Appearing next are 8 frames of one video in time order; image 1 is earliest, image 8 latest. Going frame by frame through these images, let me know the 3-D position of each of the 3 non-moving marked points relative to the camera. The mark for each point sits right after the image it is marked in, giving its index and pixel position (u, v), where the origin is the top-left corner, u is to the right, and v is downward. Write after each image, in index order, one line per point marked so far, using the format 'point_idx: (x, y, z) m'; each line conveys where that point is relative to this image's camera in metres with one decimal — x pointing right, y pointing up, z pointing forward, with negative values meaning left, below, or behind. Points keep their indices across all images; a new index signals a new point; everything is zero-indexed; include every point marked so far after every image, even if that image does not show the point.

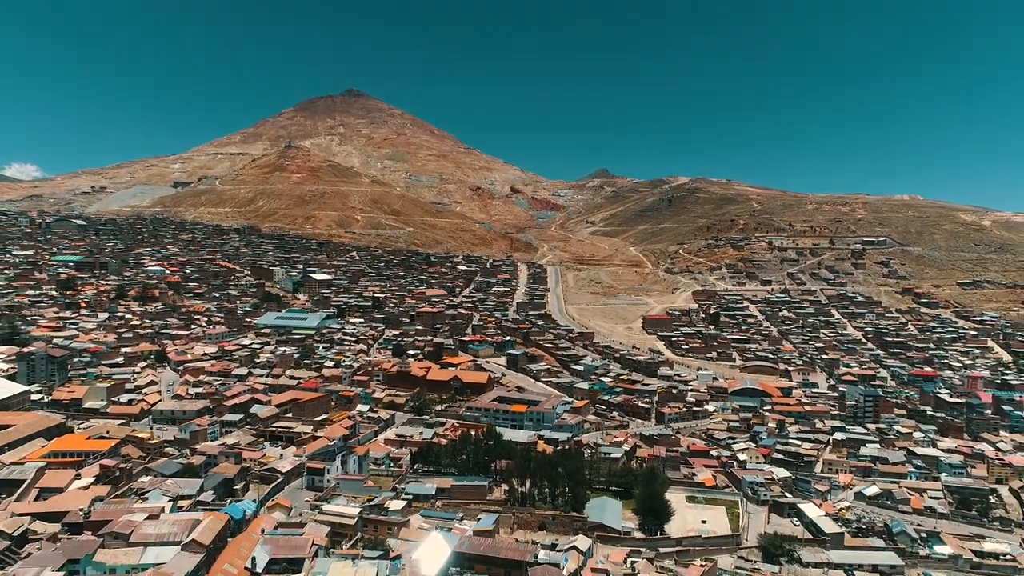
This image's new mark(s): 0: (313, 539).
0: (-5.0, -6.3, +18.9) m
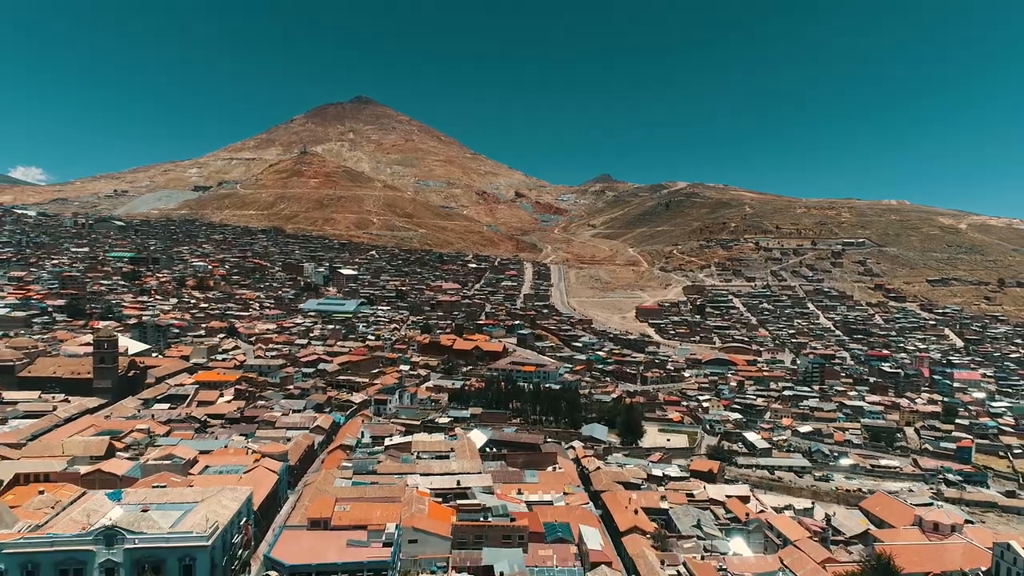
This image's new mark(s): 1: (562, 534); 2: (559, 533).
0: (-4.3, -5.2, +28.0) m
1: (+1.2, -5.7, +18.2) m
2: (+1.1, -5.7, +18.1) m
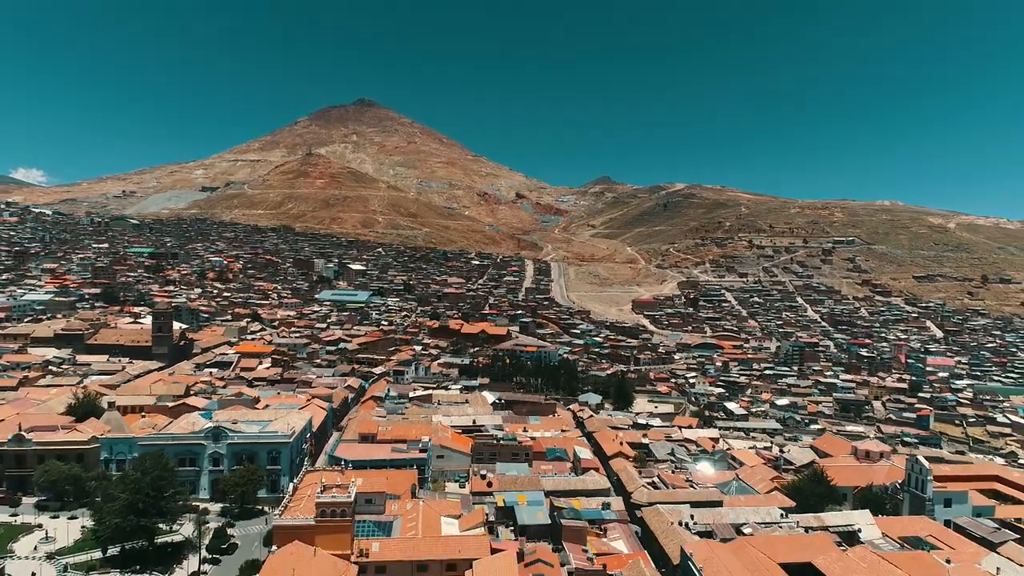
0: (-4.1, -4.3, +32.1) m
1: (+1.4, -4.8, +22.3) m
2: (+1.3, -4.8, +22.3) m
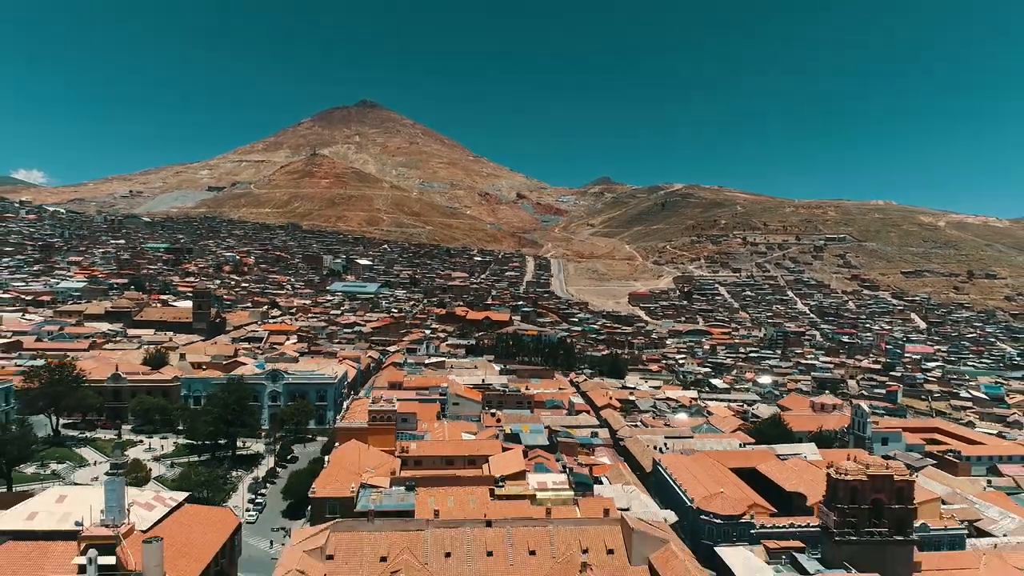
0: (-4.0, -3.4, +35.8) m
1: (+1.5, -3.9, +26.0) m
2: (+1.5, -3.9, +26.0) m
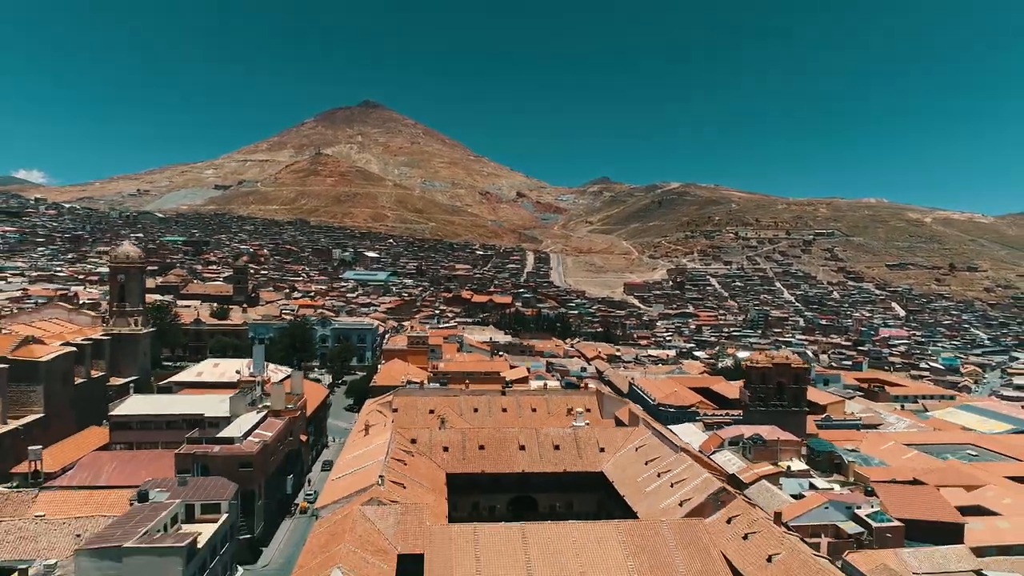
0: (-3.8, -2.2, +40.7) m
1: (+1.7, -2.6, +30.9) m
2: (+1.6, -2.6, +30.8) m
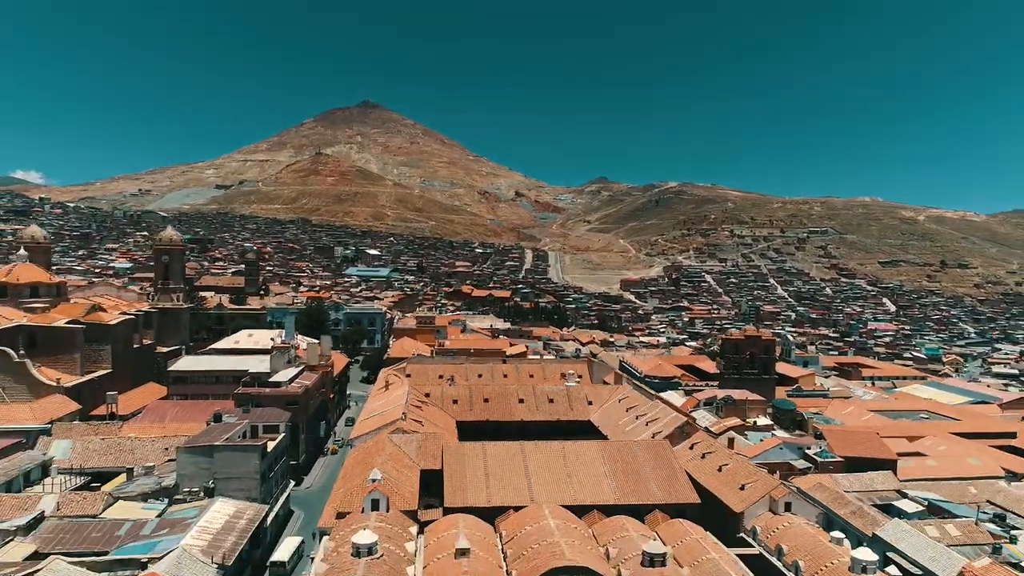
0: (-3.8, -1.7, +42.6) m
1: (+1.7, -2.1, +32.8) m
2: (+1.6, -2.1, +32.8) m
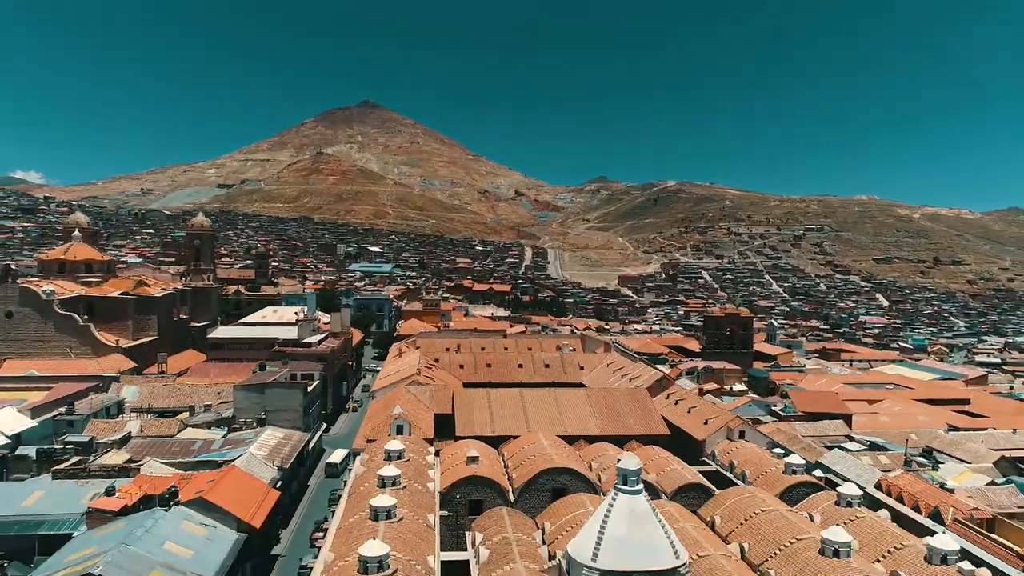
0: (-3.8, -1.2, +44.4) m
1: (+1.7, -1.7, +34.6) m
2: (+1.6, -1.6, +34.5) m
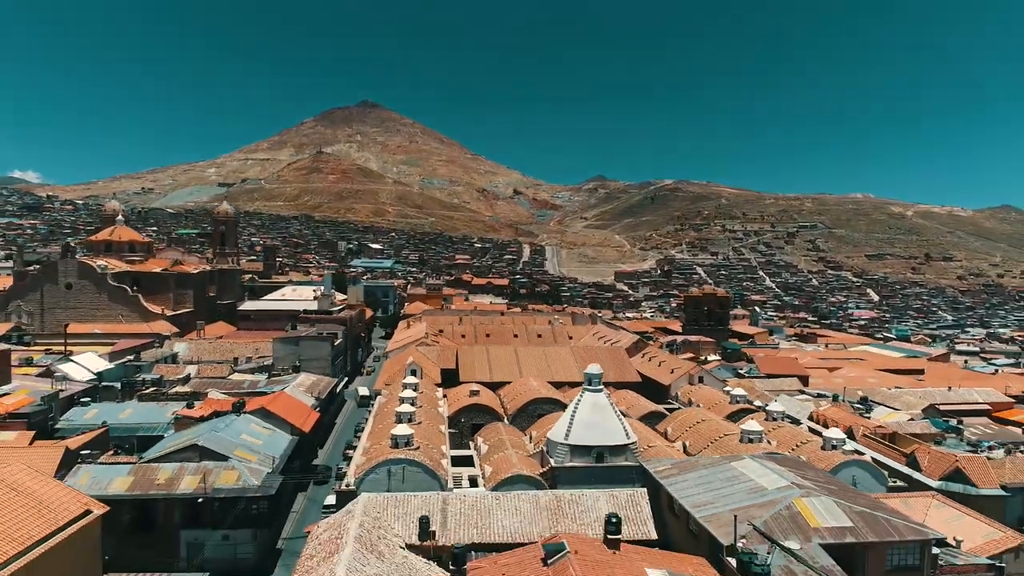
0: (-4.0, -0.7, +46.3) m
1: (+1.5, -1.1, +36.5) m
2: (+1.5, -1.1, +36.5) m
